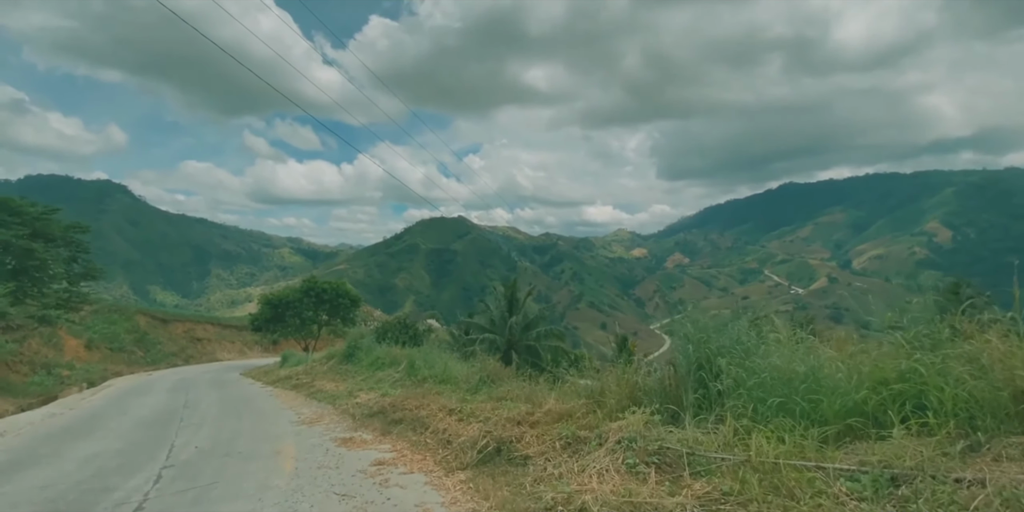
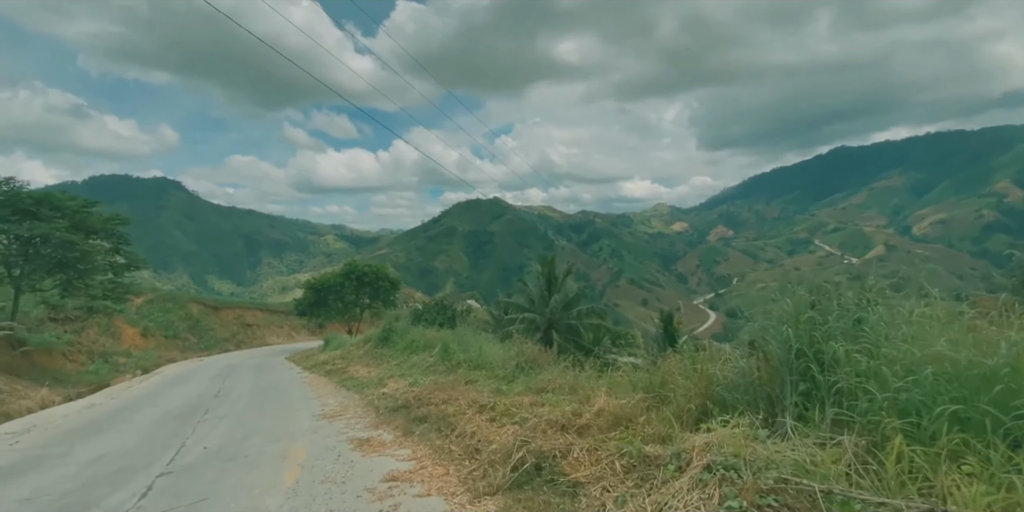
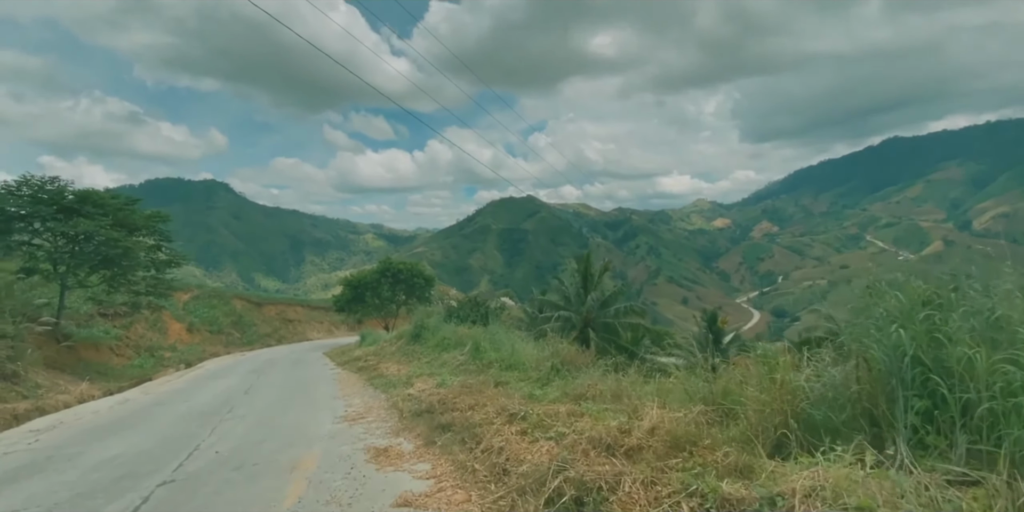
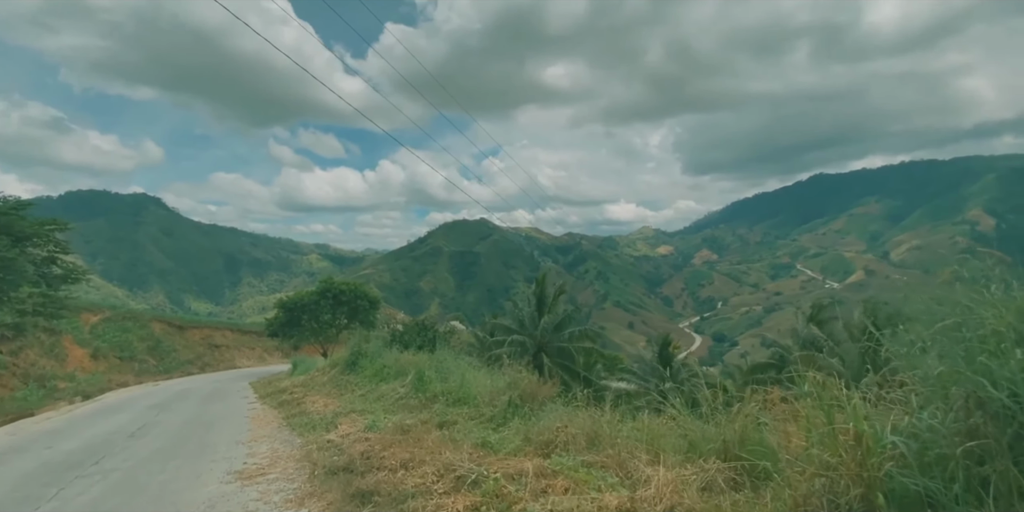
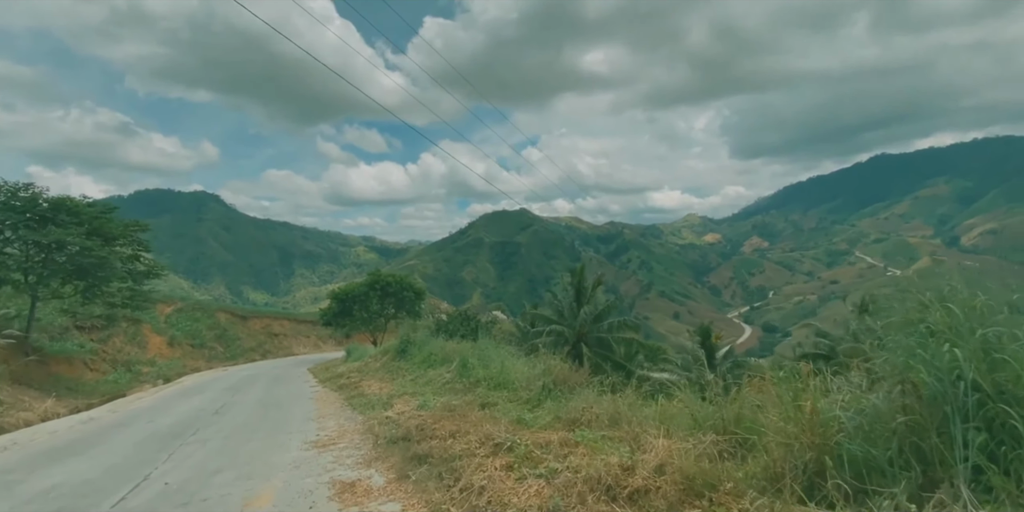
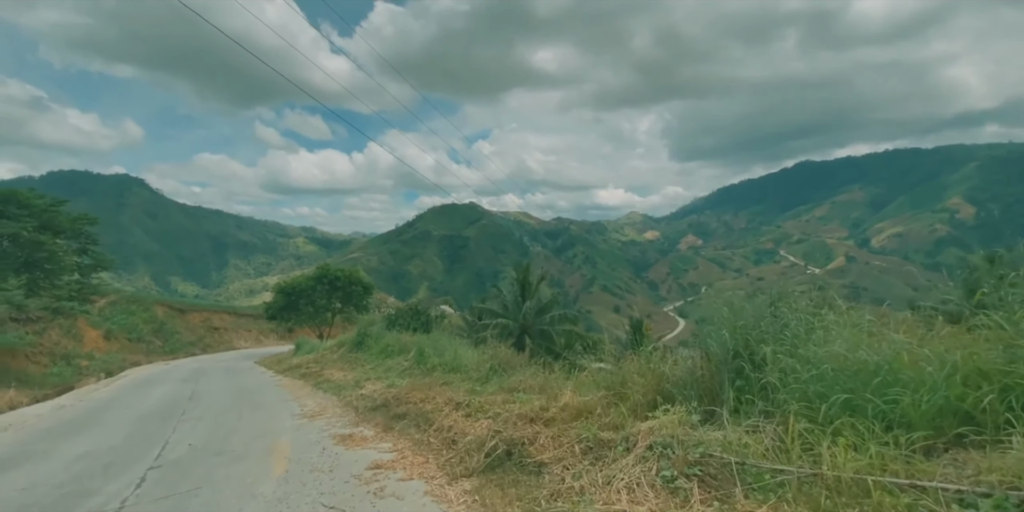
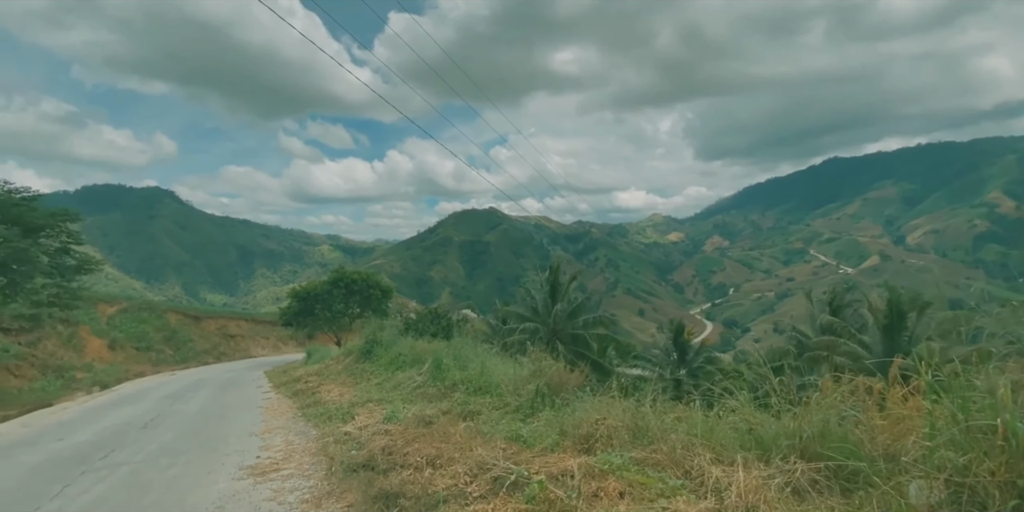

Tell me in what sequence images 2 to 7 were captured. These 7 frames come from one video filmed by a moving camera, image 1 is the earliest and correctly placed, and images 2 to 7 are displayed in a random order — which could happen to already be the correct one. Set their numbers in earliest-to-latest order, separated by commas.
6, 2, 3, 5, 4, 7
